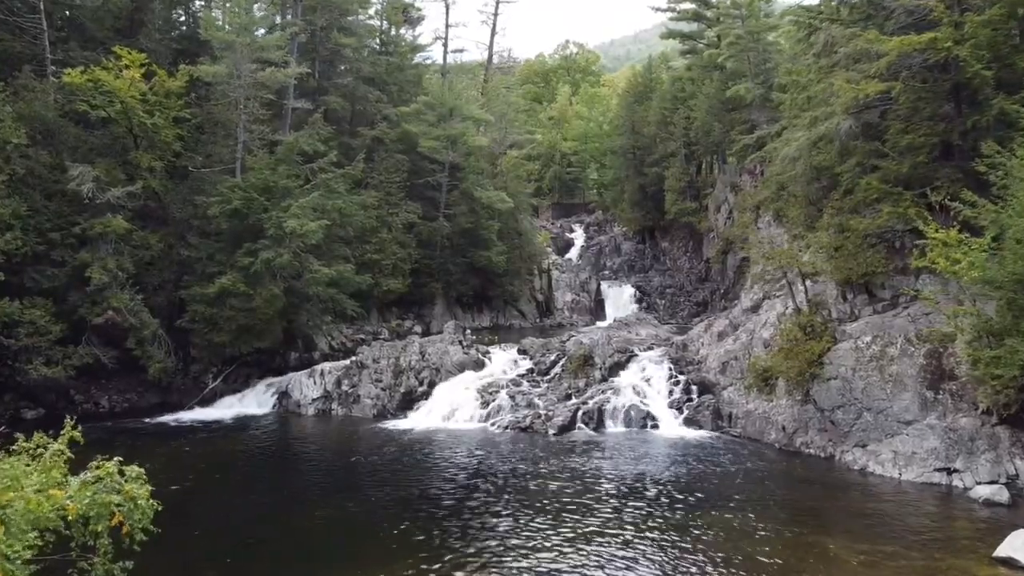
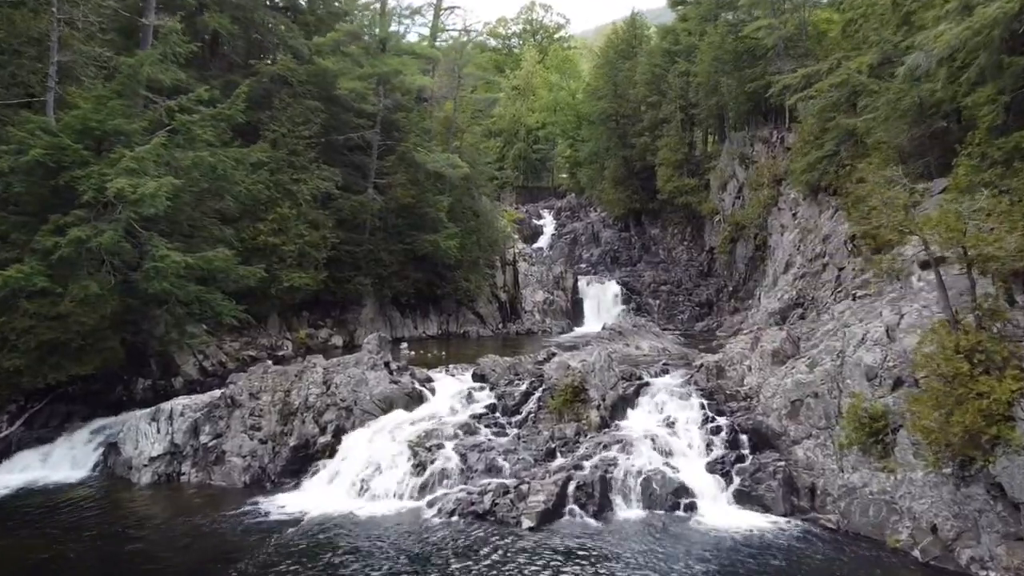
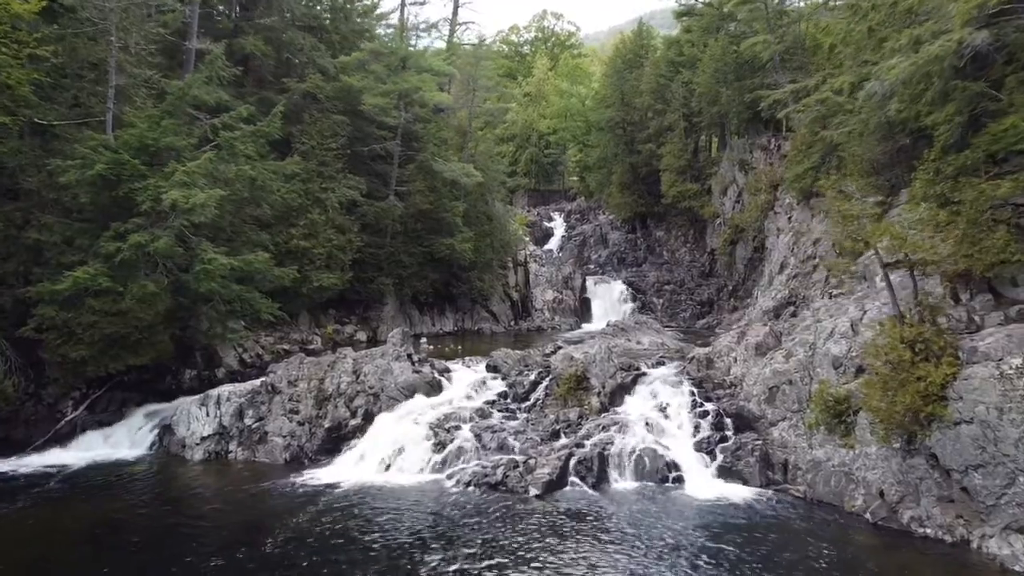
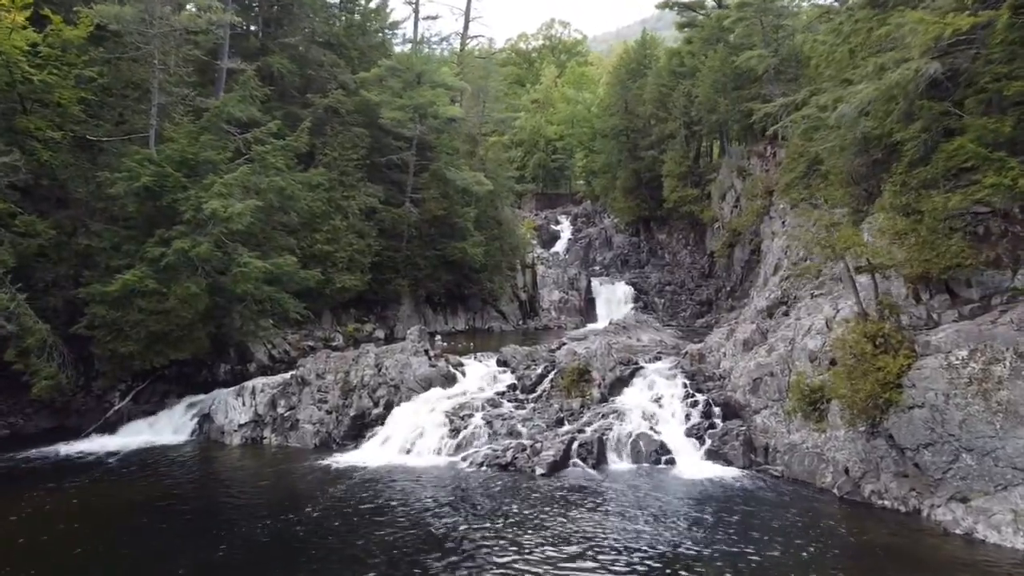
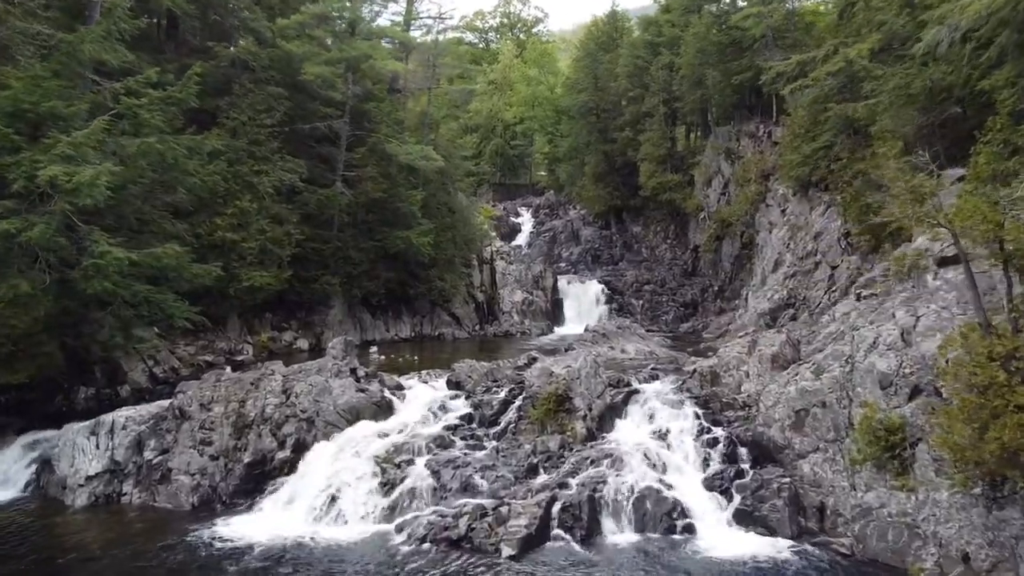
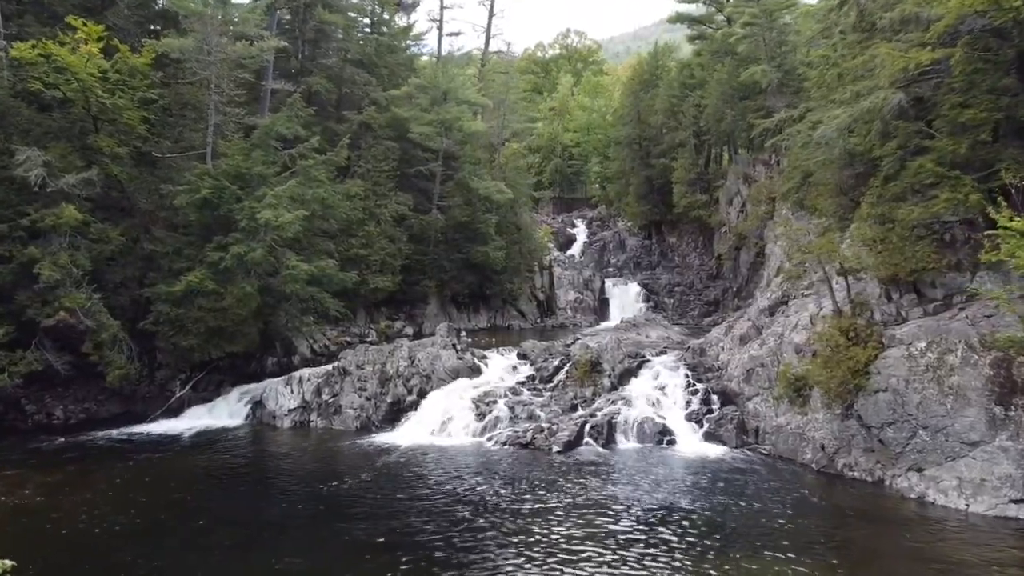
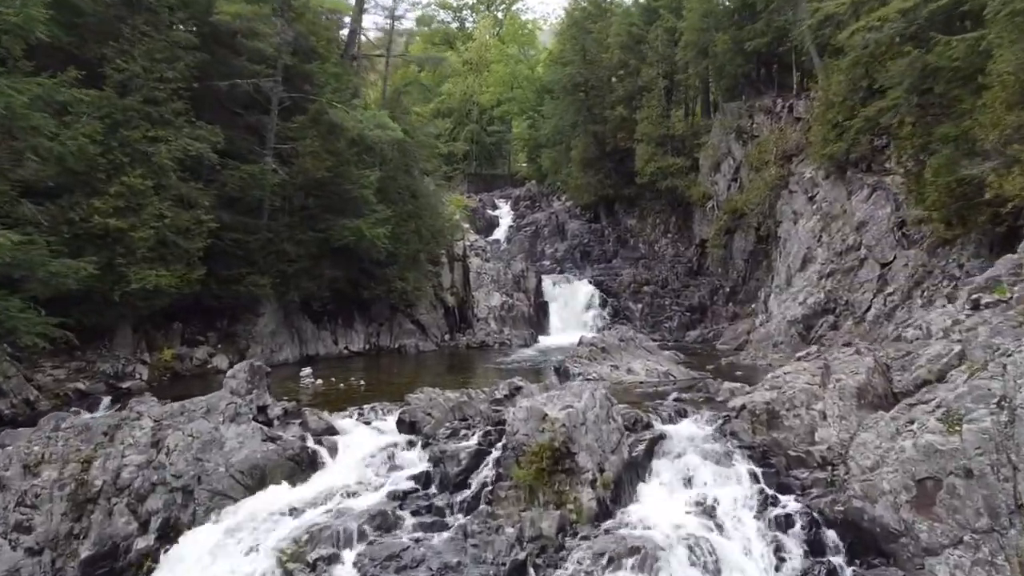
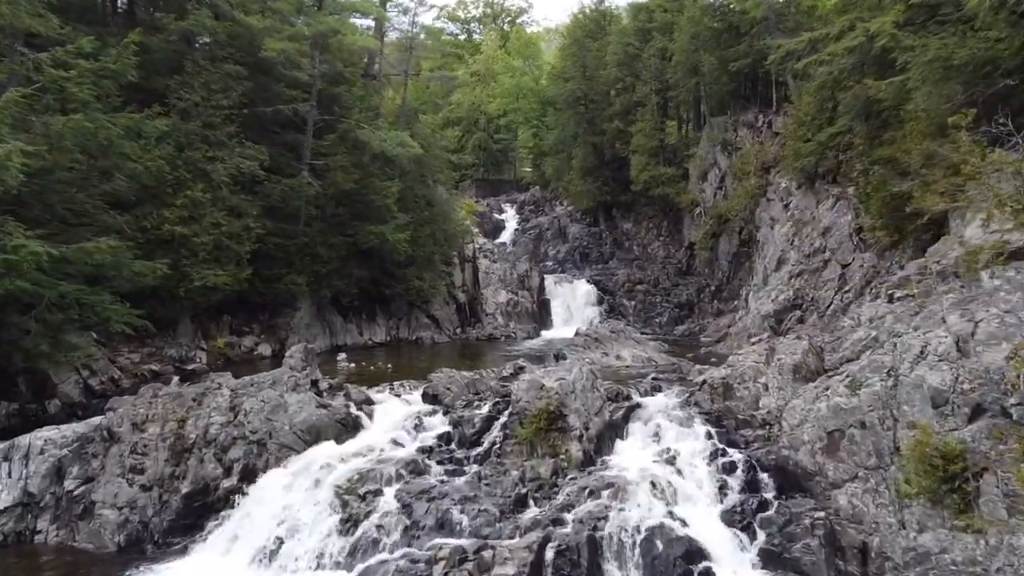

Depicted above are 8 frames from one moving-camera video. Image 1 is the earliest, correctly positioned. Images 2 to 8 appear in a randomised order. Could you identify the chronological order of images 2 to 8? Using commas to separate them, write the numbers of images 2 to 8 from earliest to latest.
6, 4, 3, 2, 5, 8, 7
